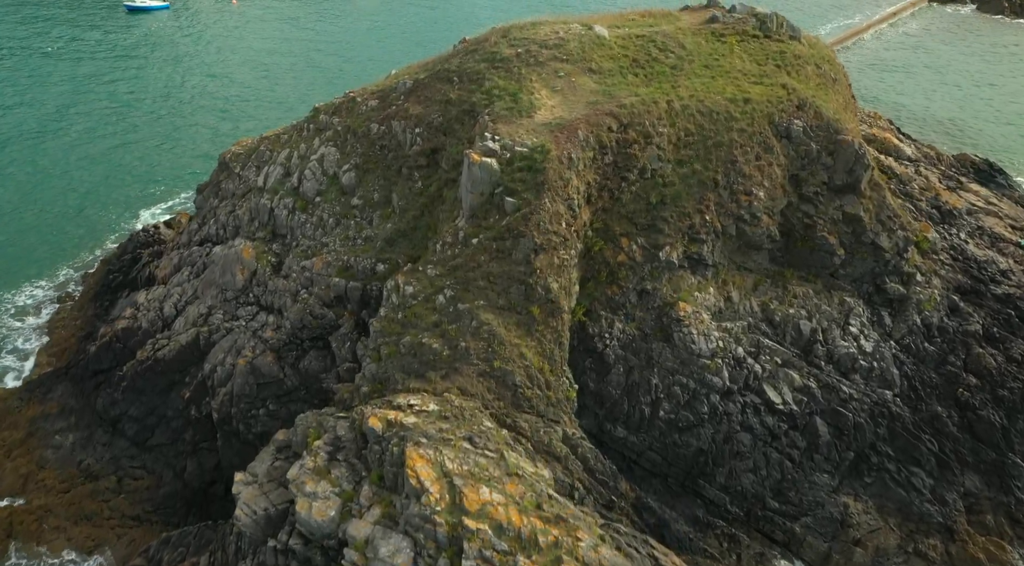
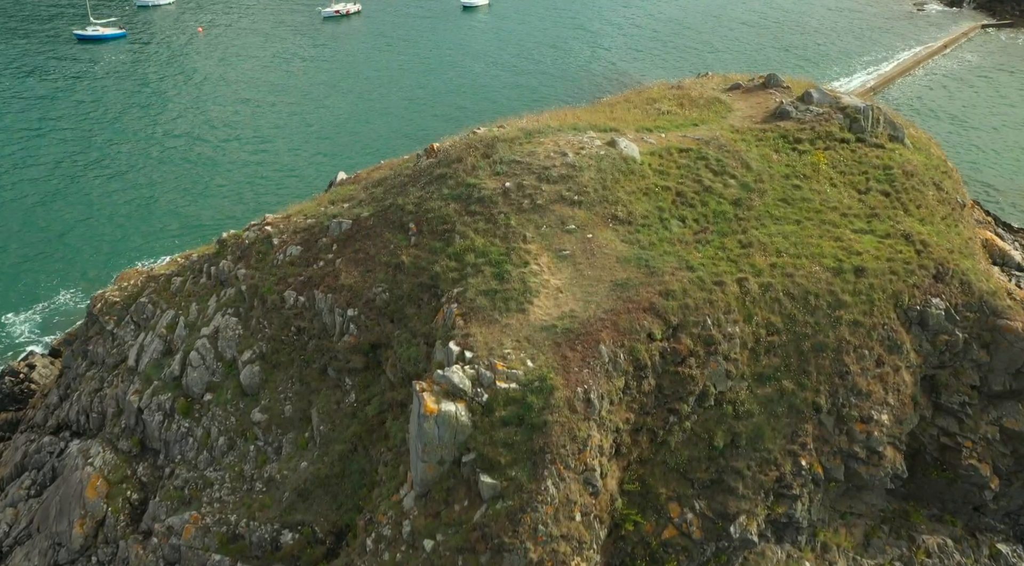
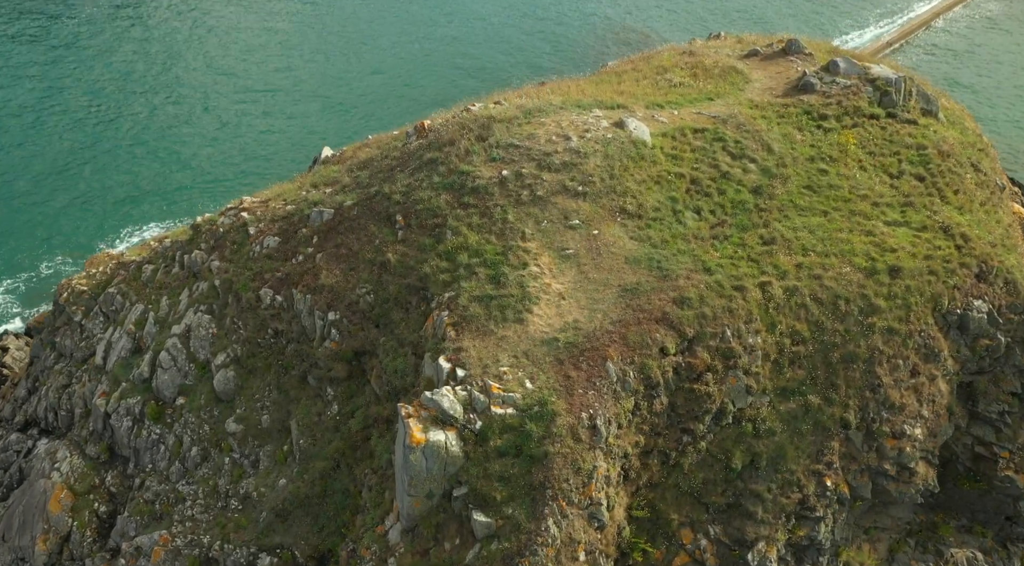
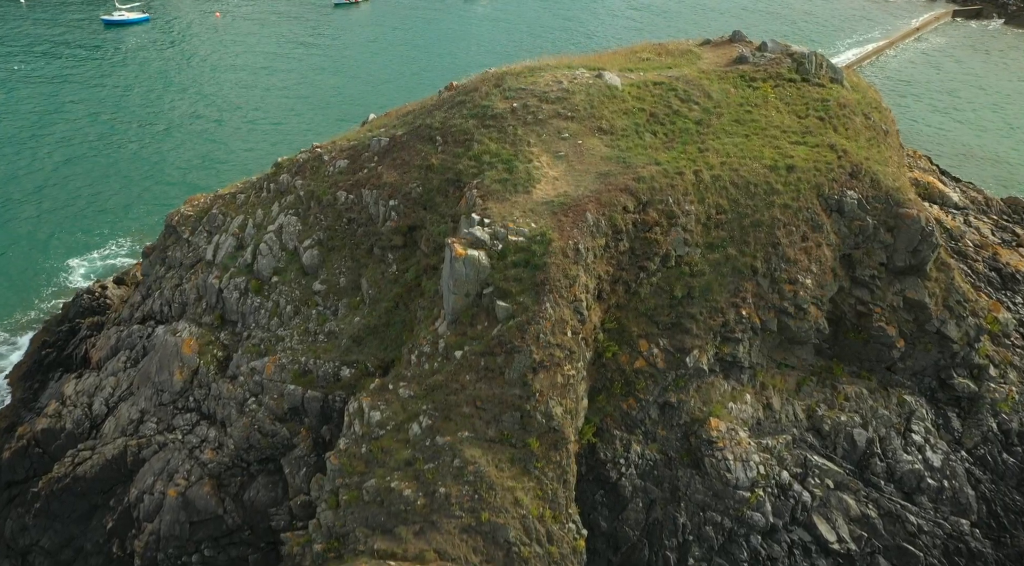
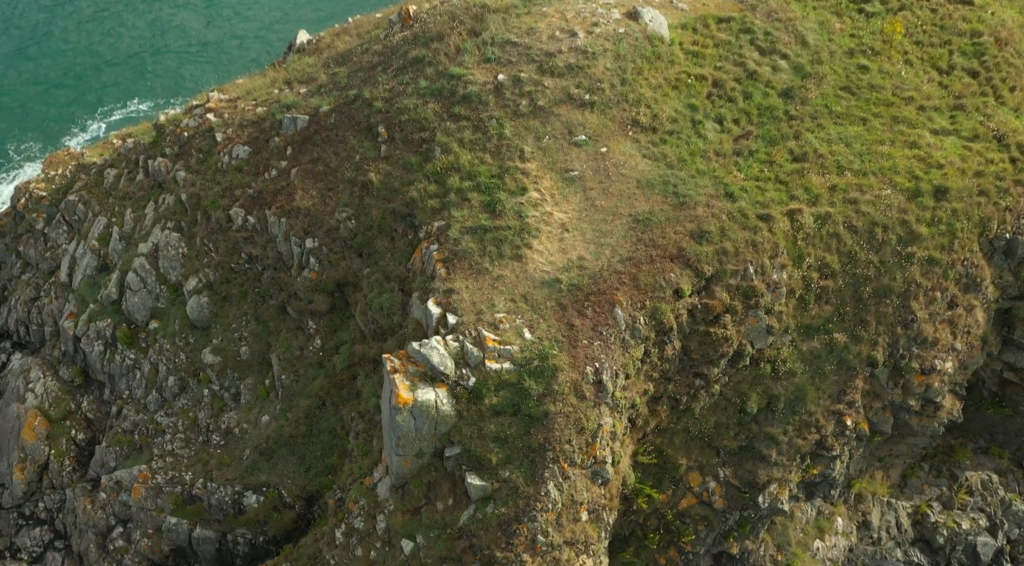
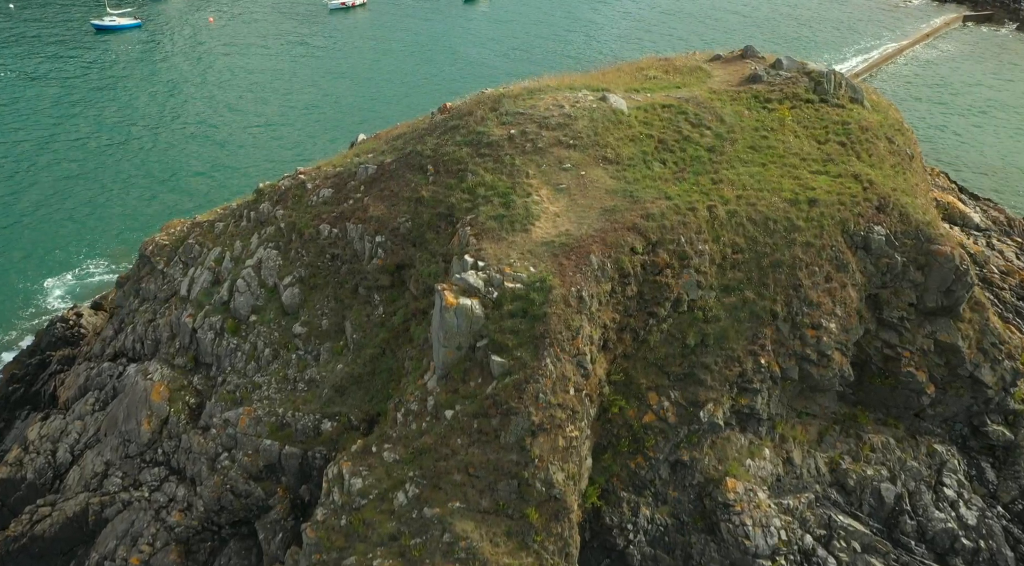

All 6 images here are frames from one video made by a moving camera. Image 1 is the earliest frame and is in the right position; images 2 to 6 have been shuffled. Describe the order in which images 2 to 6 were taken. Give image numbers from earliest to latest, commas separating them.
4, 6, 2, 3, 5
